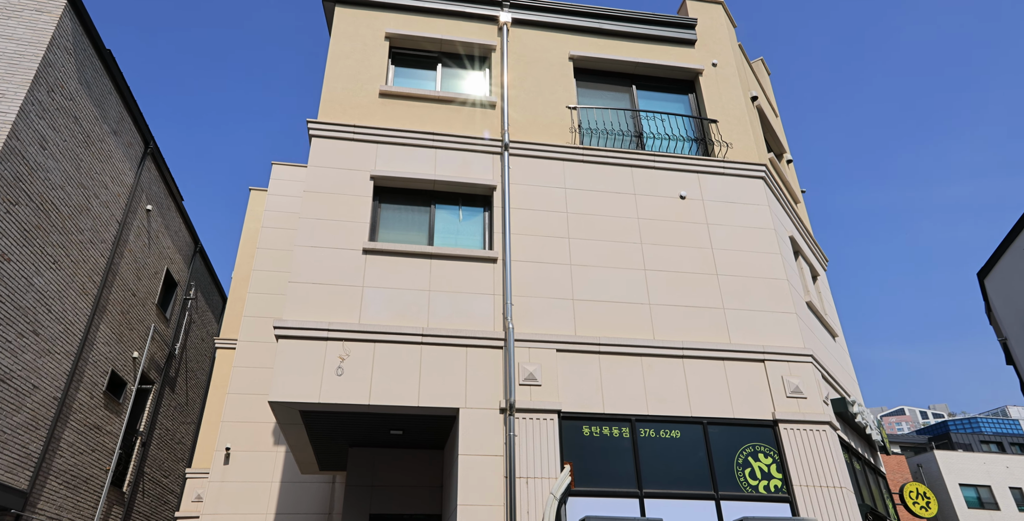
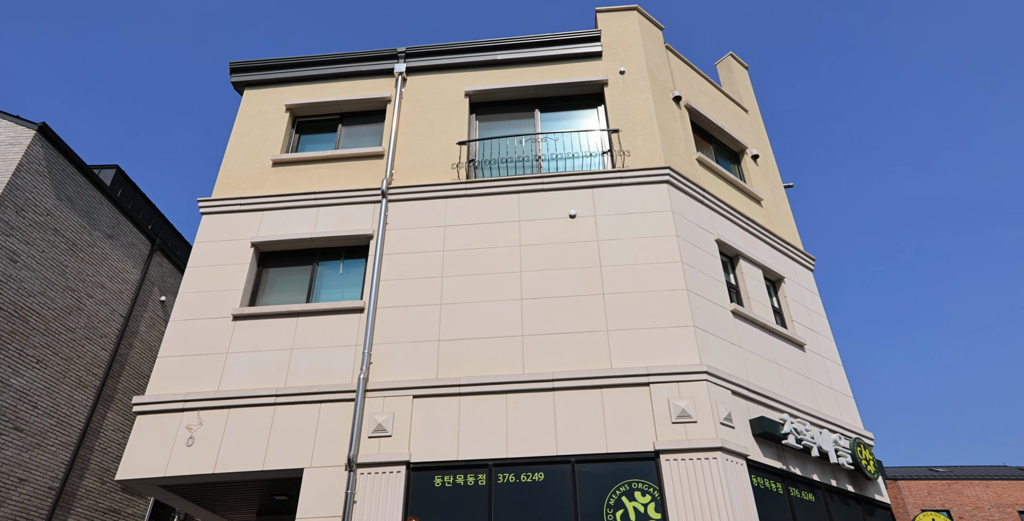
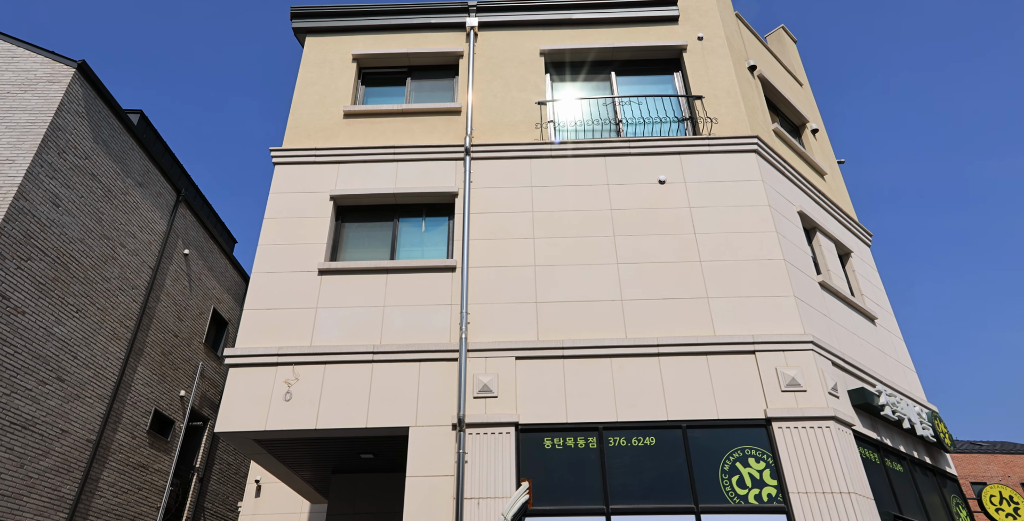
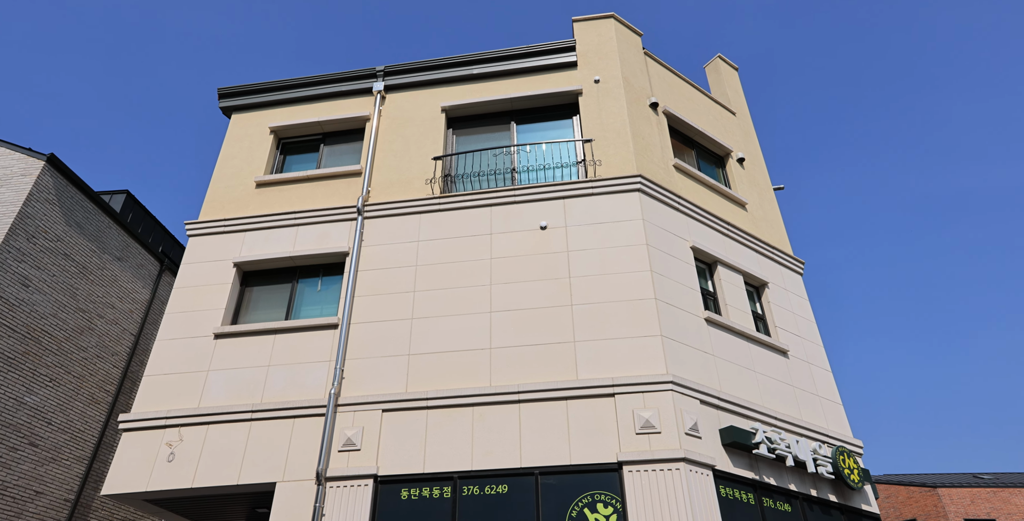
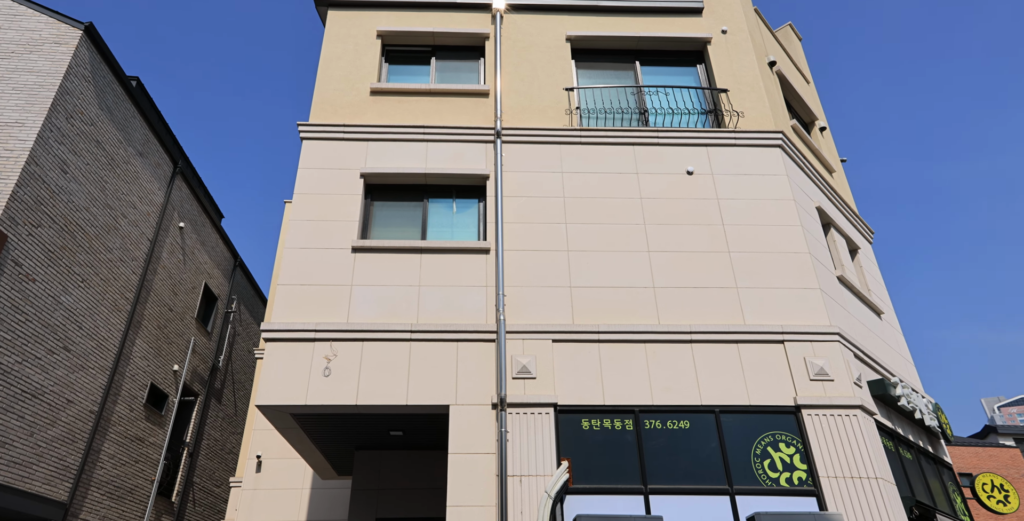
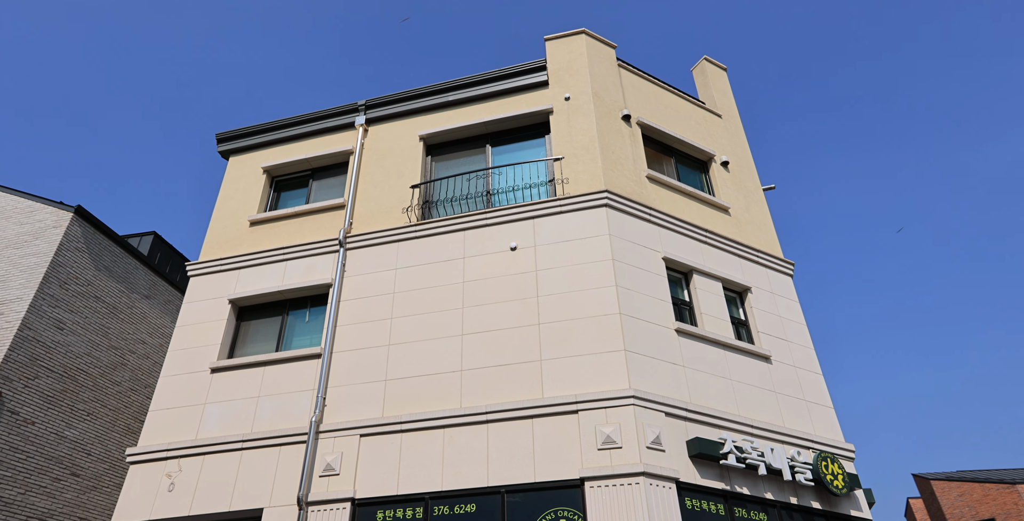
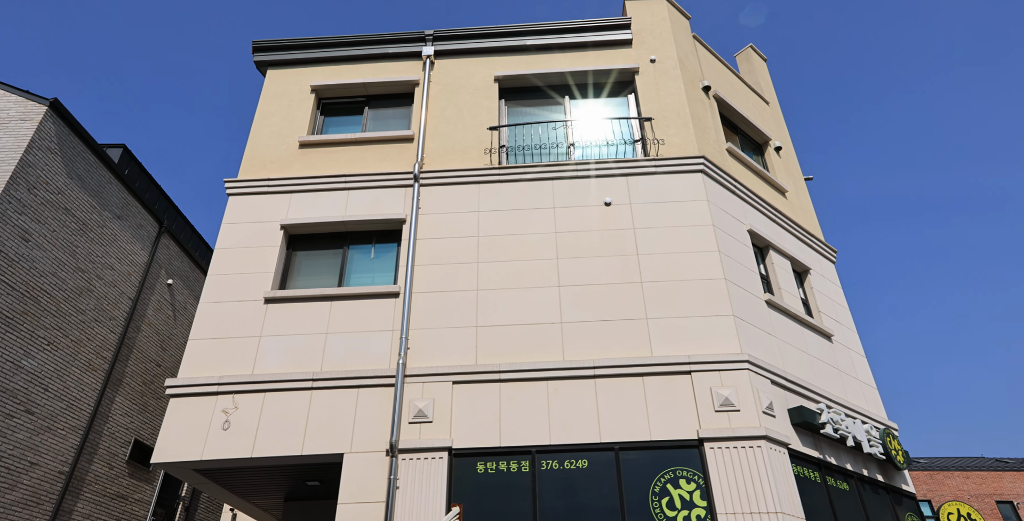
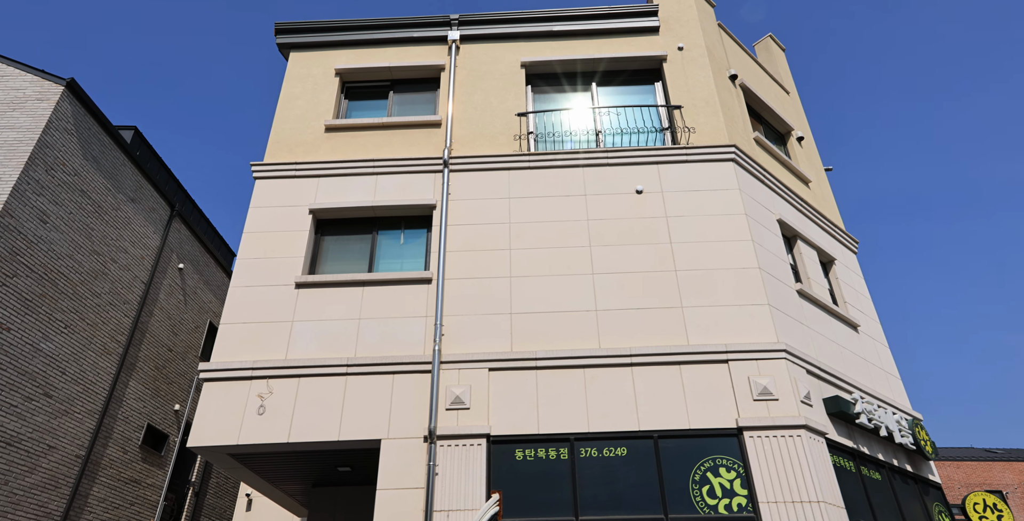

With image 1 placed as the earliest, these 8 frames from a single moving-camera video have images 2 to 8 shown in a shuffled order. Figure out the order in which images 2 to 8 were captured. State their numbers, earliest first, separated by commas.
5, 3, 8, 7, 2, 4, 6
